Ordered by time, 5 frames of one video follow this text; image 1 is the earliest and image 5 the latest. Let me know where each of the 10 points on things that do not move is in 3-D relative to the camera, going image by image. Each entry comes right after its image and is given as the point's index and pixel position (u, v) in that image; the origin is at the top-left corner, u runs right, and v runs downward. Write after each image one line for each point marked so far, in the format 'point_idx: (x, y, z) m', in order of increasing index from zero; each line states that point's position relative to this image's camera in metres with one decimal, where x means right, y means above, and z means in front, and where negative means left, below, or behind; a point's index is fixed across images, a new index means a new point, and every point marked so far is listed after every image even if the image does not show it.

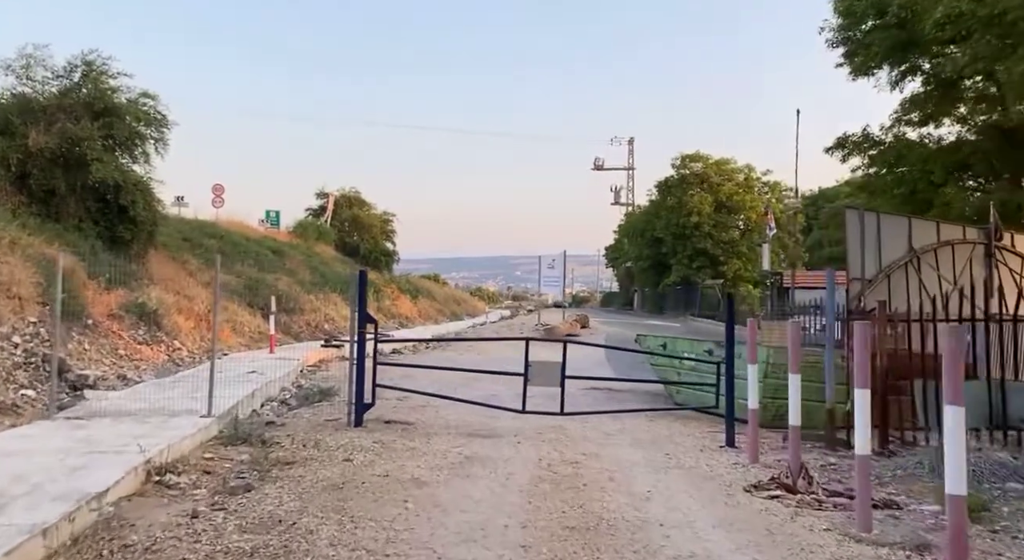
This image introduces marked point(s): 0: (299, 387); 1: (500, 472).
0: (-3.0, -1.5, +11.9) m
1: (-0.1, -1.3, +5.8) m
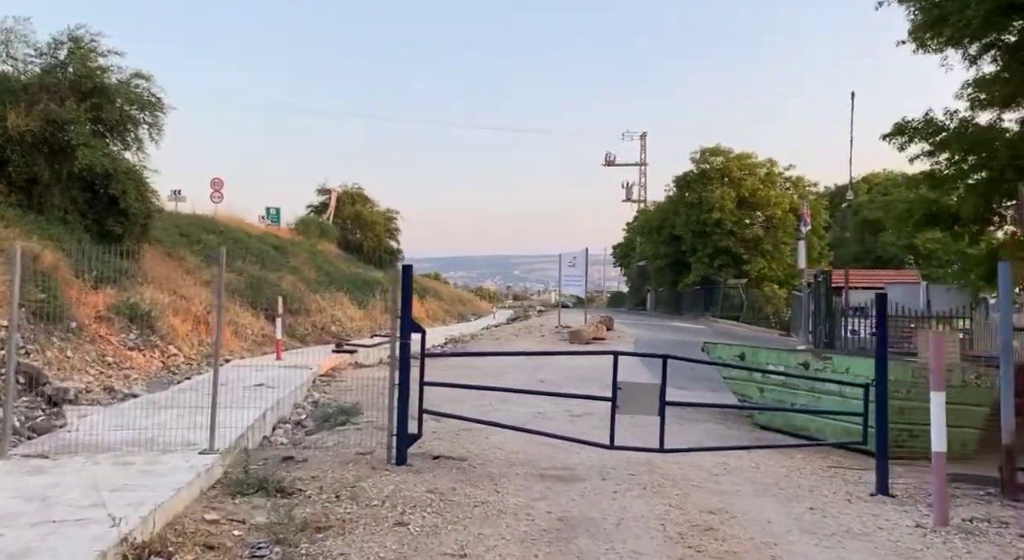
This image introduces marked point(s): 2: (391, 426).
0: (-2.4, -1.5, +10.2) m
1: (+0.5, -1.3, +4.1) m
2: (-0.9, -1.1, +6.3) m
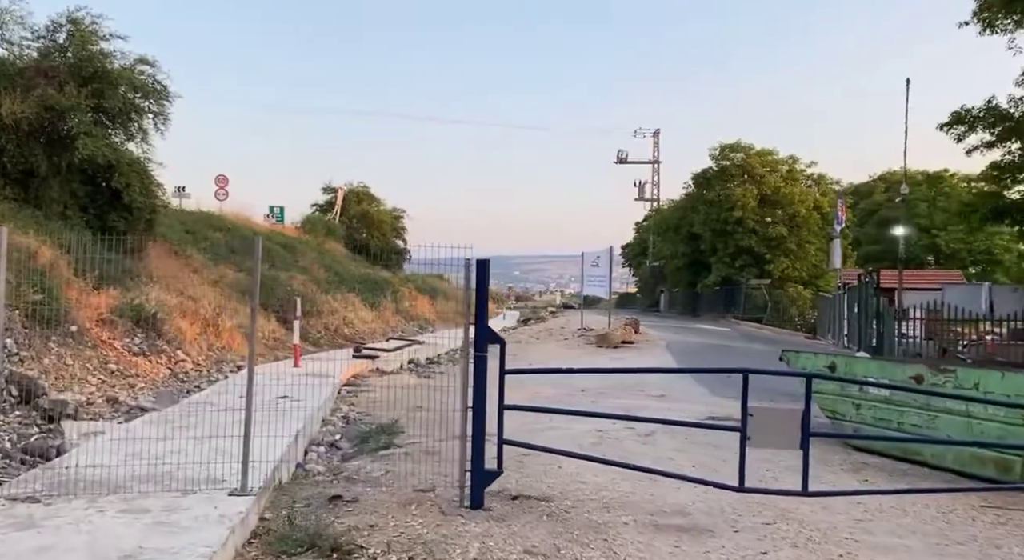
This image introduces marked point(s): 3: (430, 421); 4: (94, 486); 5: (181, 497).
0: (-1.8, -1.5, +9.0) m
1: (+1.1, -1.3, +3.0) m
2: (-0.3, -1.1, +5.1) m
3: (-0.9, -1.5, +9.1) m
4: (-2.5, -1.3, +5.2) m
5: (-1.9, -1.2, +4.9) m
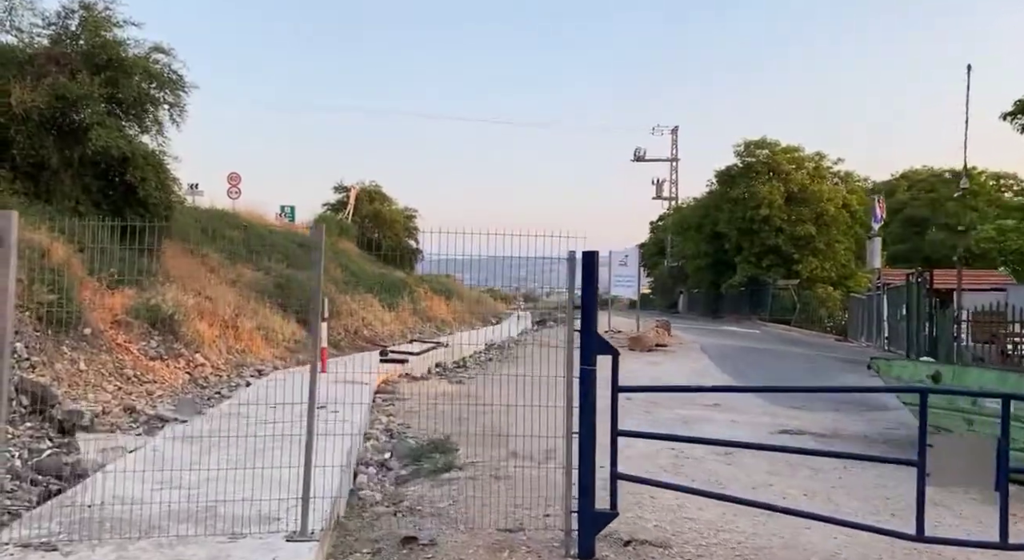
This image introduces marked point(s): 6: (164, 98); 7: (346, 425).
0: (-1.2, -1.5, +8.1) m
1: (+1.7, -1.3, +2.0) m
2: (+0.3, -1.1, +4.2) m
3: (-0.3, -1.5, +8.2) m
4: (-2.0, -1.2, +4.3) m
5: (-1.3, -1.2, +4.0) m
6: (-6.8, +3.5, +16.5) m
7: (-1.6, -1.4, +8.0) m
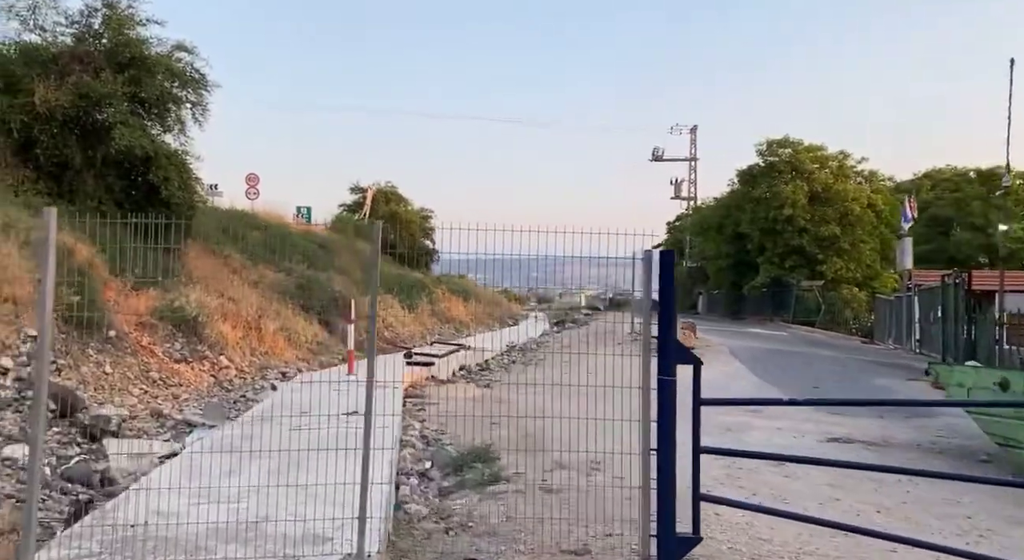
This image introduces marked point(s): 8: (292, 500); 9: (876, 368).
0: (-0.8, -1.5, +7.8) m
1: (+2.0, -1.3, +1.7) m
2: (+0.6, -1.1, +3.9) m
3: (+0.1, -1.5, +7.9) m
4: (-1.6, -1.3, +4.0) m
5: (-1.0, -1.3, +3.7) m
6: (-6.2, +3.5, +16.3) m
7: (-1.2, -1.4, +7.7) m
8: (-1.3, -1.2, +4.9) m
9: (+7.7, -1.9, +17.9) m
